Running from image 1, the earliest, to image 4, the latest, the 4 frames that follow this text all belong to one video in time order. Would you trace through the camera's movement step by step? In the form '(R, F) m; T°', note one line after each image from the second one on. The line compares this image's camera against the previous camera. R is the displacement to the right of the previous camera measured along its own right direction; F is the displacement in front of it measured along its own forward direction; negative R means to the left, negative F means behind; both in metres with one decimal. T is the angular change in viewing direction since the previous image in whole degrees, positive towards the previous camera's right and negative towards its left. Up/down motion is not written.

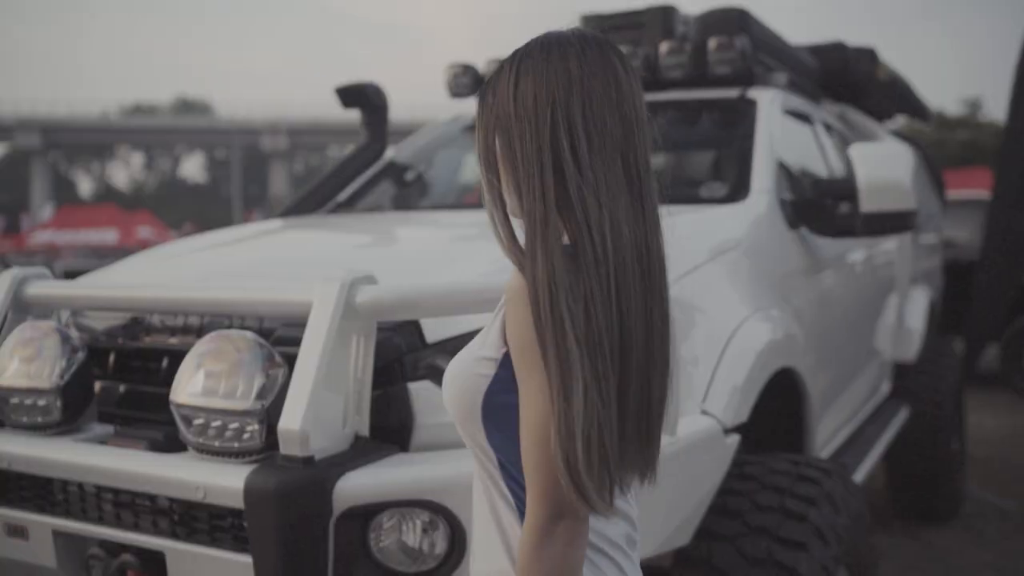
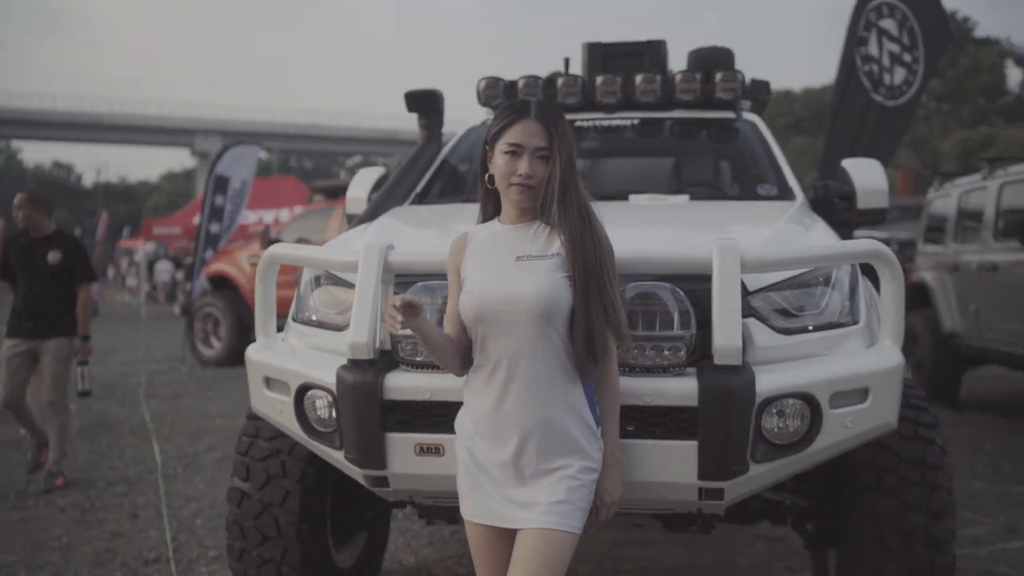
(-1.5, -0.4) m; +18°
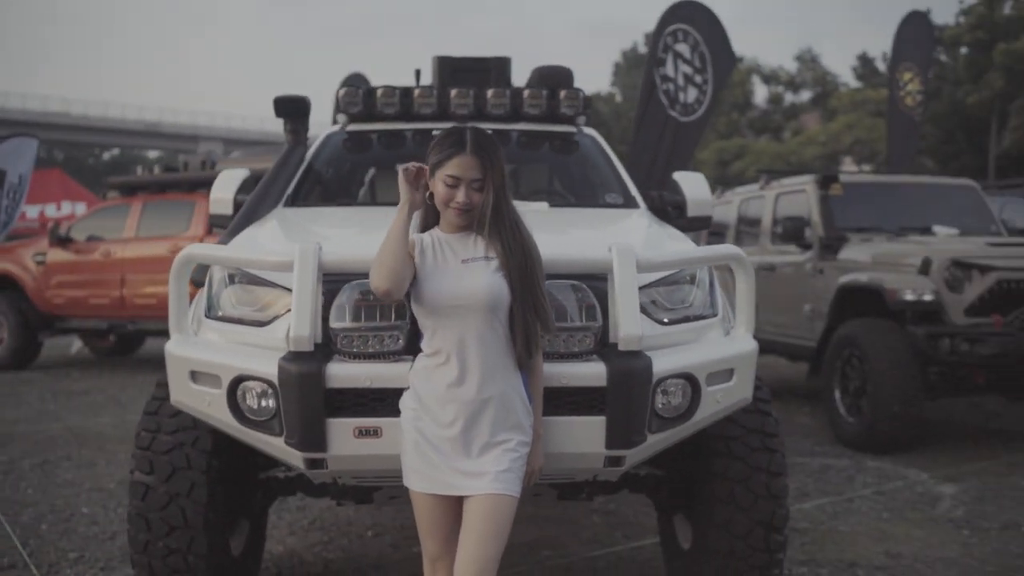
(-0.4, -0.3) m; +13°
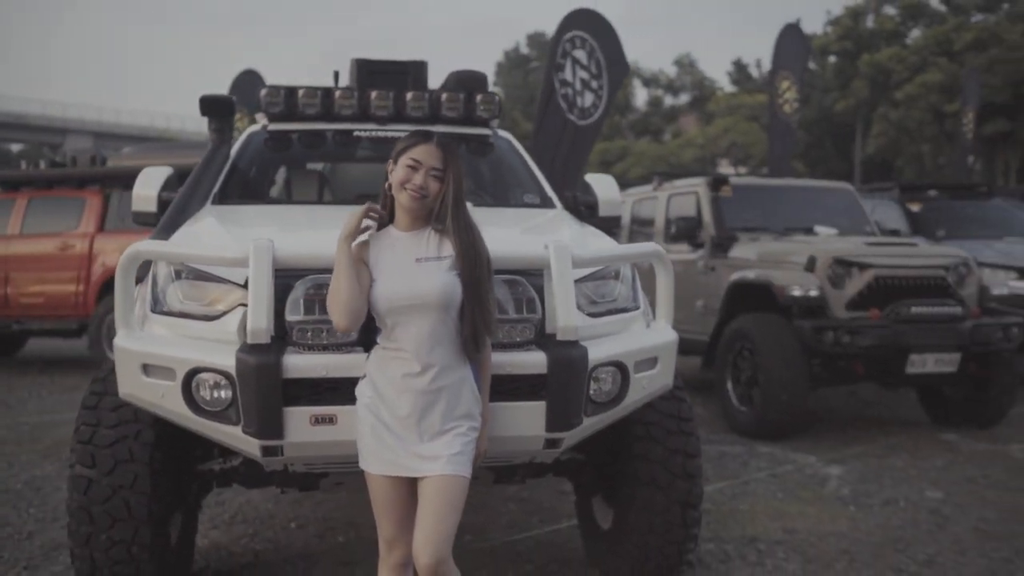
(-0.2, -0.2) m; +7°
